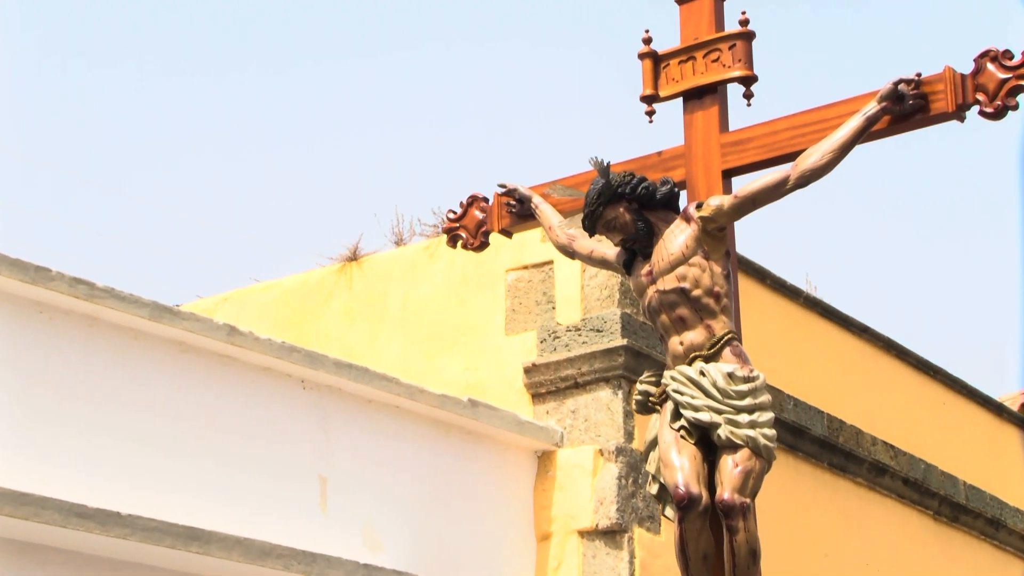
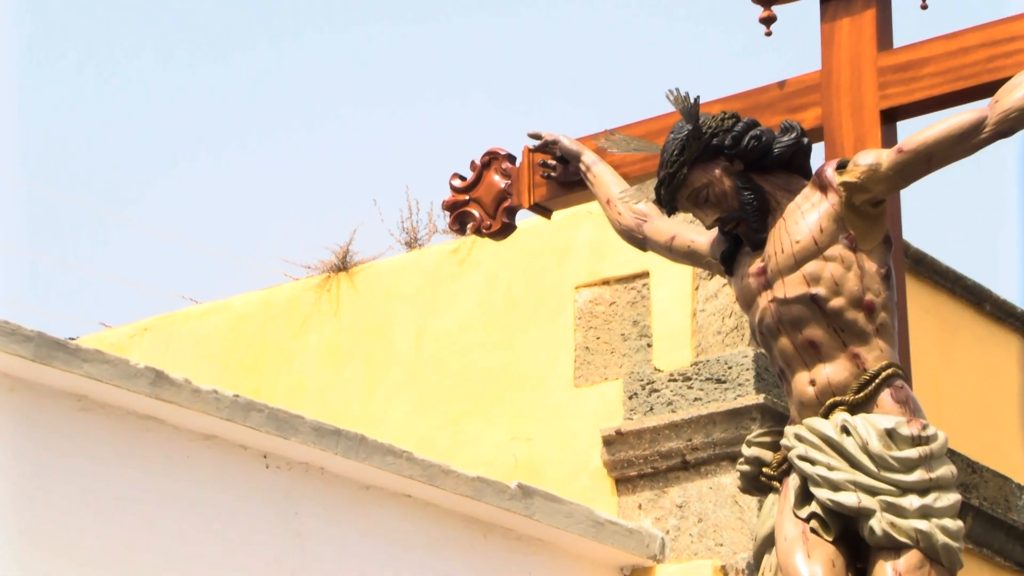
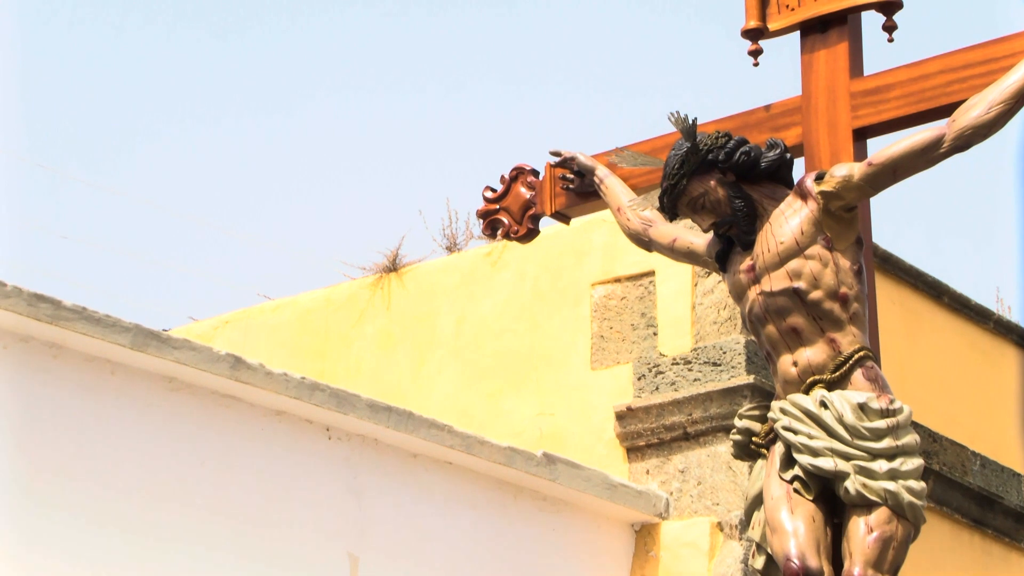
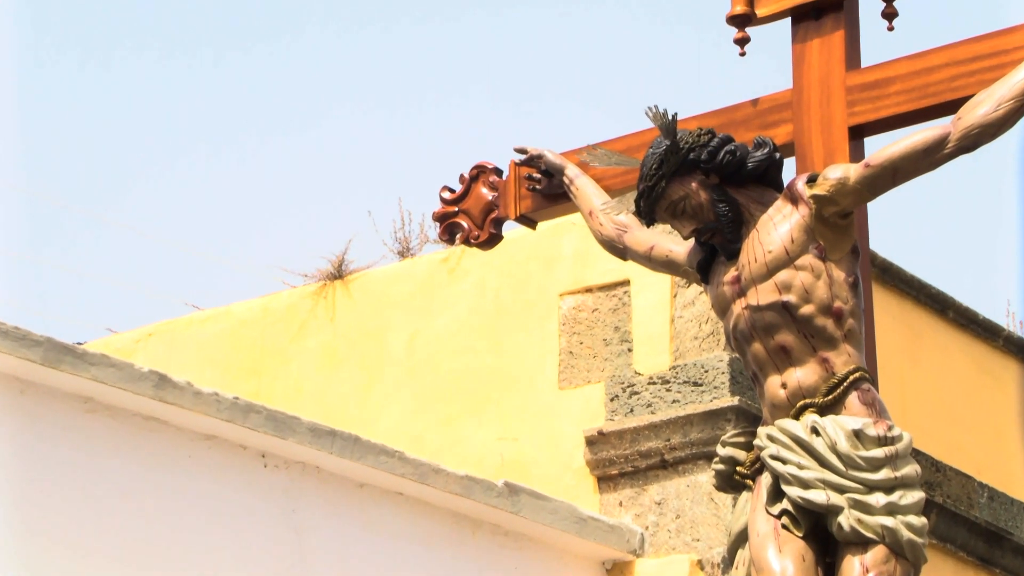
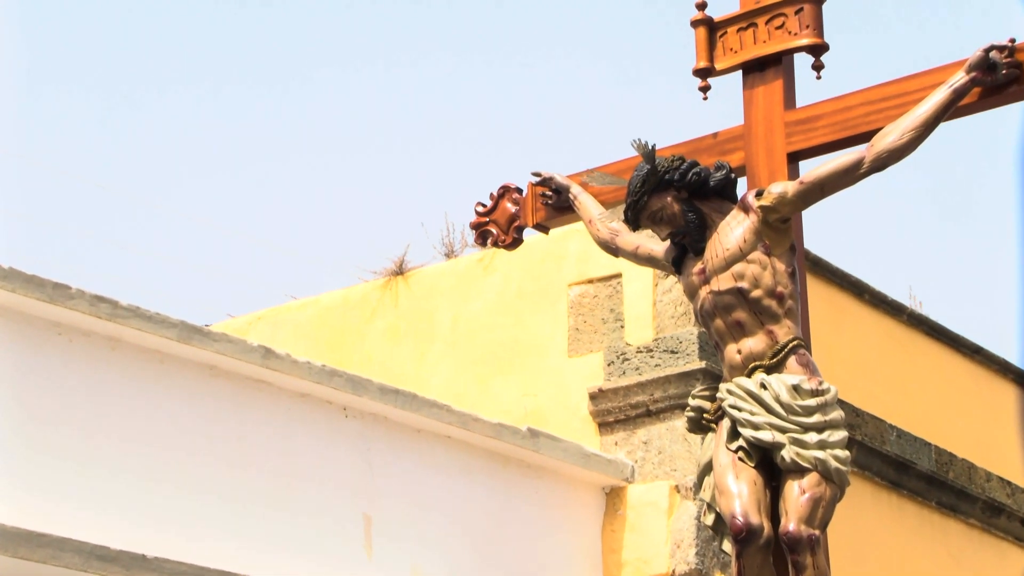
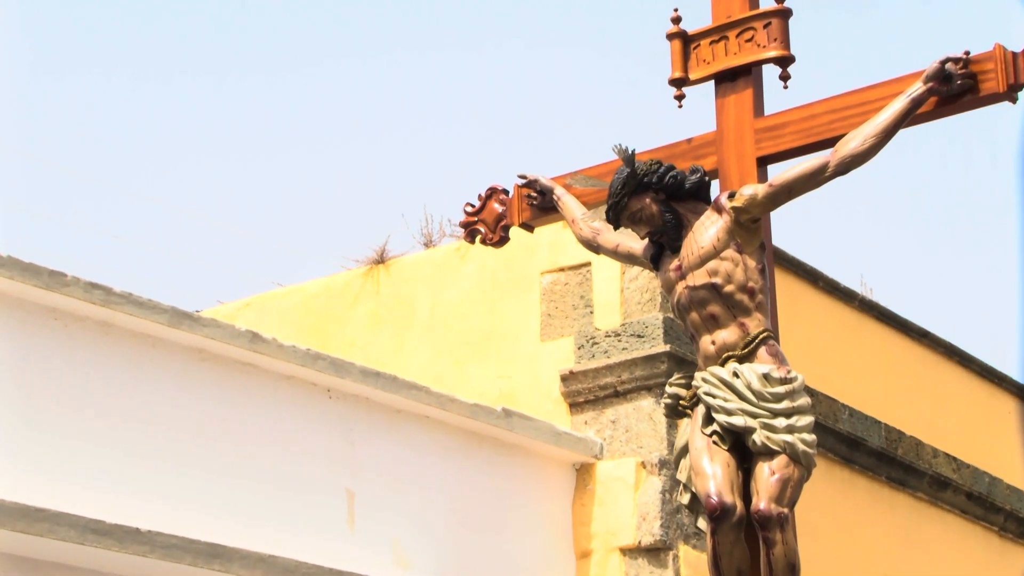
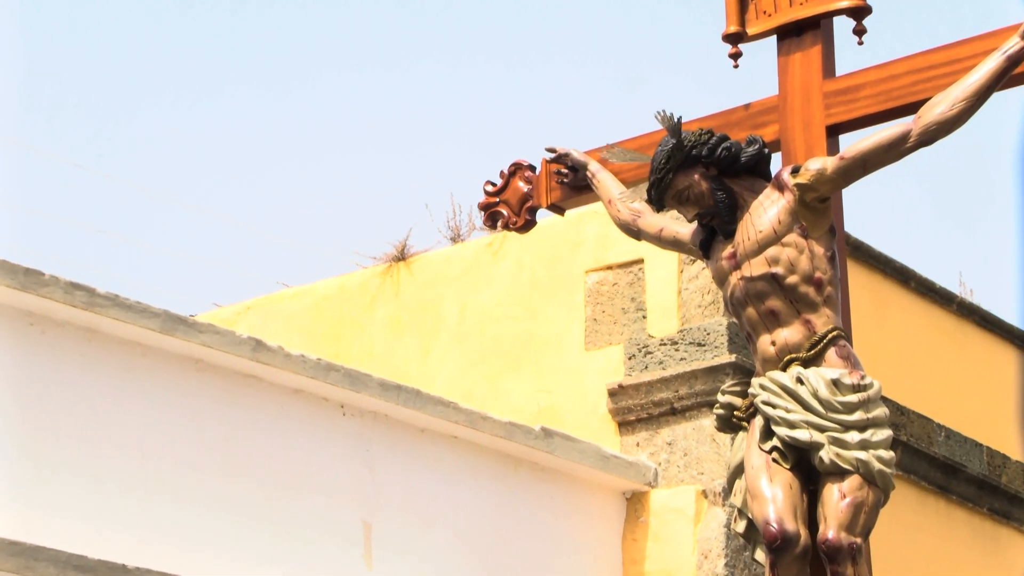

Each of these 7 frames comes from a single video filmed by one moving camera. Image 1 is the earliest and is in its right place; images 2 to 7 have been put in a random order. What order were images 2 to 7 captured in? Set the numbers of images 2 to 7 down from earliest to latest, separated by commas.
6, 5, 7, 3, 4, 2
